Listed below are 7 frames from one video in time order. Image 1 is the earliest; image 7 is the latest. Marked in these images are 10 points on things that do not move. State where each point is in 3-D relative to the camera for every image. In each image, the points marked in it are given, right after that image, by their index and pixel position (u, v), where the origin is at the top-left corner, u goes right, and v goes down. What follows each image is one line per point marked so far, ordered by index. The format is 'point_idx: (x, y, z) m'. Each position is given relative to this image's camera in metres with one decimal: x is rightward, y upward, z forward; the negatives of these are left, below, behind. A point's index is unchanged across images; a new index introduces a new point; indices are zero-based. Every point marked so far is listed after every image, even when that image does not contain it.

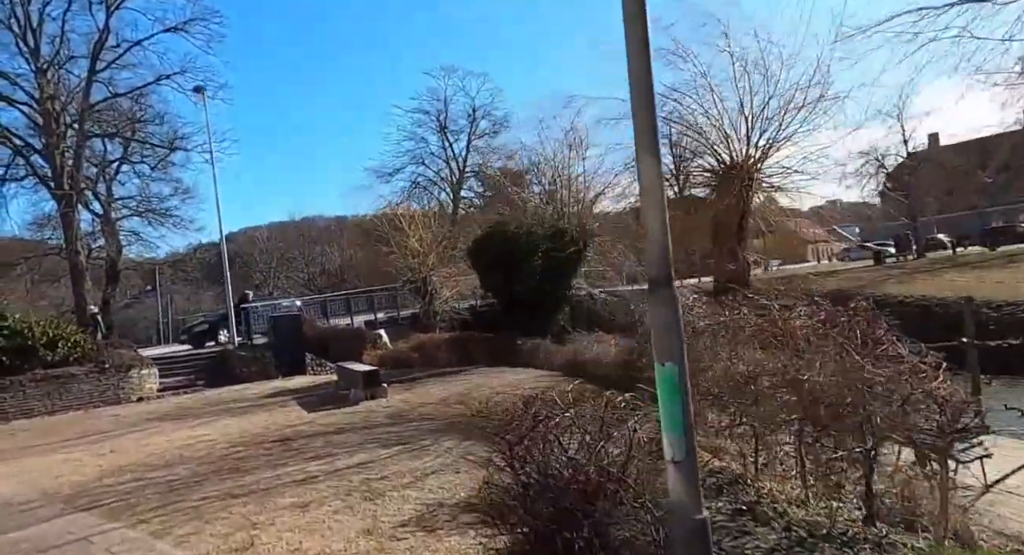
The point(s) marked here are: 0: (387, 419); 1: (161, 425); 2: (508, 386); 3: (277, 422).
0: (-2.1, -2.3, +10.8) m
1: (-6.9, -2.9, +13.1) m
2: (-0.1, -2.2, +13.6) m
3: (-4.1, -2.6, +11.7) m
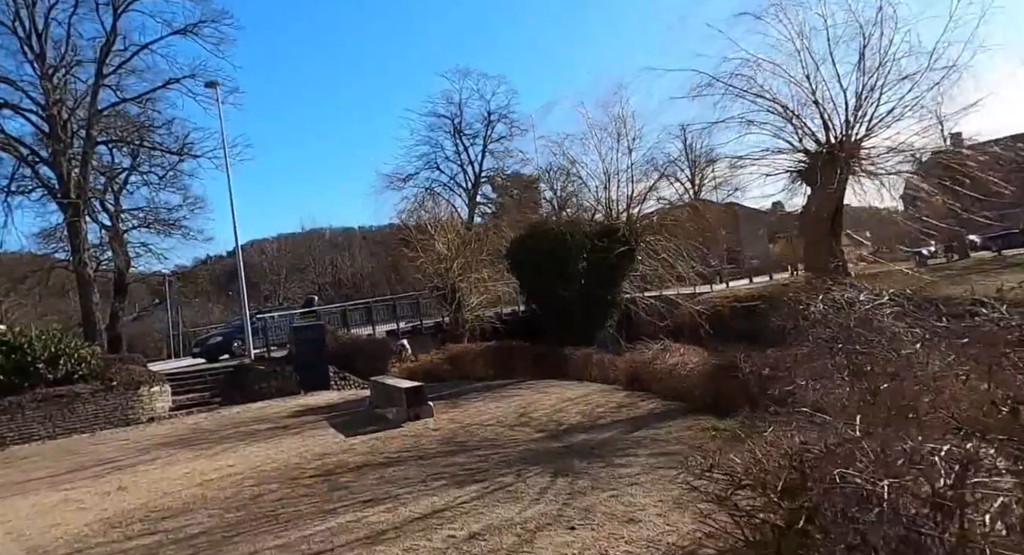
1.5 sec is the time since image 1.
0: (-1.0, -2.3, +9.1) m
1: (-5.8, -3.0, +11.5) m
2: (+1.0, -2.2, +11.9) m
3: (-3.0, -2.6, +10.0) m
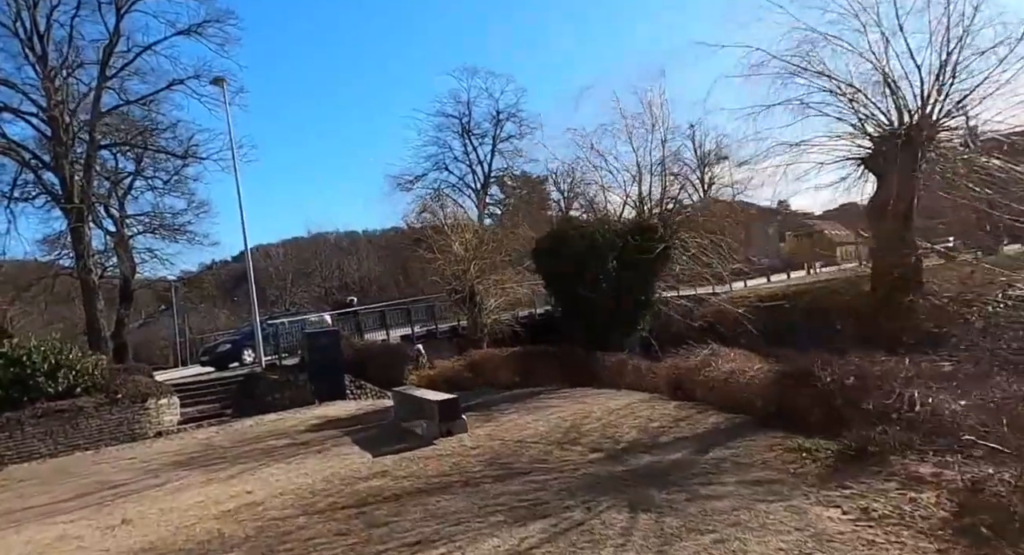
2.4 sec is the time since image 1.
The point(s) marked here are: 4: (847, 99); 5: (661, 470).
0: (-0.3, -2.4, +8.1) m
1: (-5.1, -3.1, +10.5) m
2: (+1.7, -2.2, +10.9) m
3: (-2.3, -2.7, +9.0) m
4: (+5.6, +3.0, +11.1) m
5: (+1.6, -2.1, +7.1) m
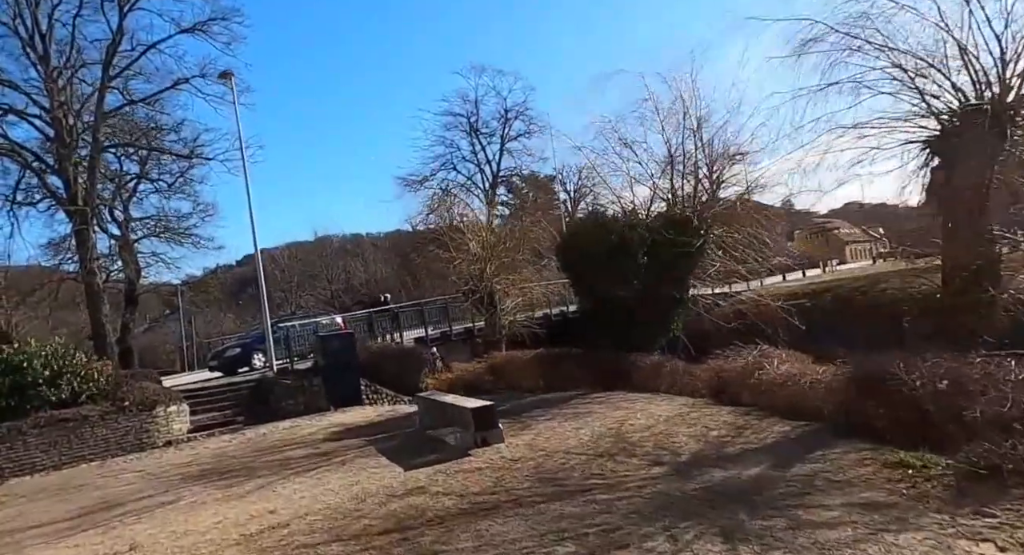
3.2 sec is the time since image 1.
0: (+0.3, -2.3, +7.2) m
1: (-4.5, -3.1, +9.6) m
2: (+2.3, -2.2, +10.0) m
3: (-1.8, -2.6, +8.2) m
4: (+6.1, +3.1, +10.2) m
5: (+2.2, -2.0, +6.3) m
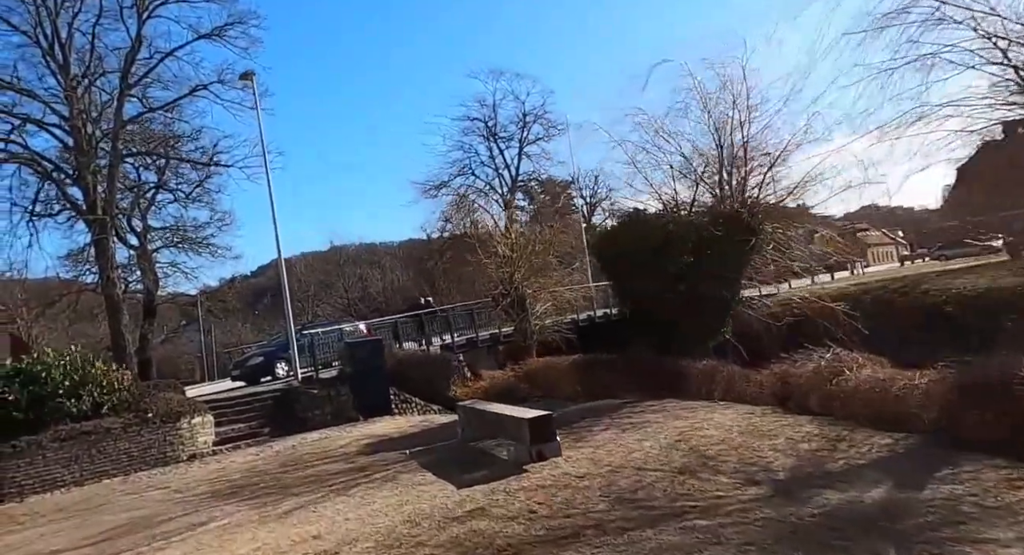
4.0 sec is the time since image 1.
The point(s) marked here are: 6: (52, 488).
0: (+1.0, -2.2, +6.3) m
1: (-3.7, -3.1, +8.8) m
2: (+3.1, -2.1, +9.1) m
3: (-1.0, -2.6, +7.3) m
4: (+6.9, +3.1, +9.3) m
5: (+2.9, -1.9, +5.4) m
6: (-8.7, -4.0, +12.7) m
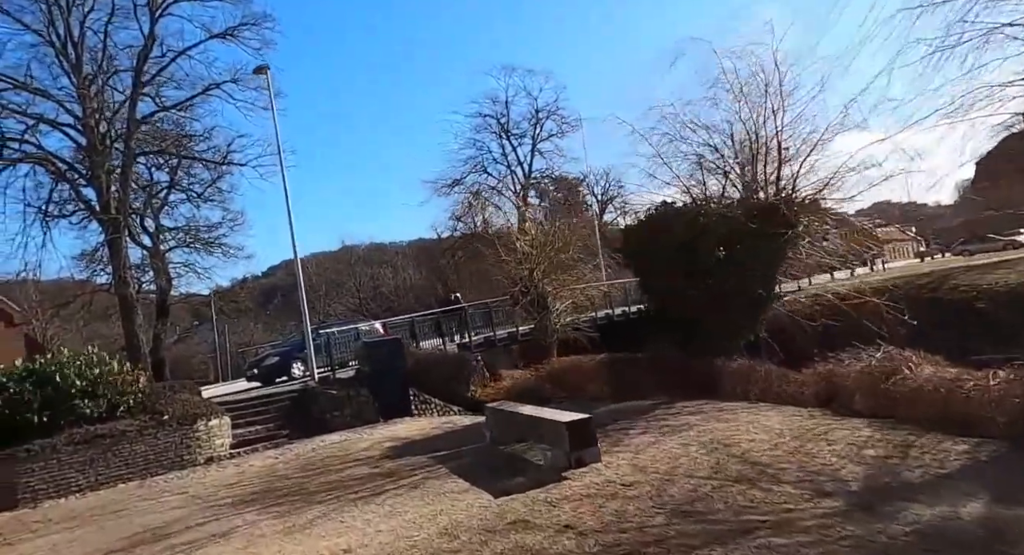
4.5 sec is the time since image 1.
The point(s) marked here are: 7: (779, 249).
0: (+1.5, -2.2, +5.8) m
1: (-3.2, -3.1, +8.4) m
2: (+3.6, -2.0, +8.5) m
3: (-0.5, -2.5, +6.8) m
4: (+7.3, +3.2, +8.6) m
5: (+3.3, -1.8, +4.8) m
6: (-8.2, -4.0, +12.3) m
7: (+5.8, +0.6, +14.8) m
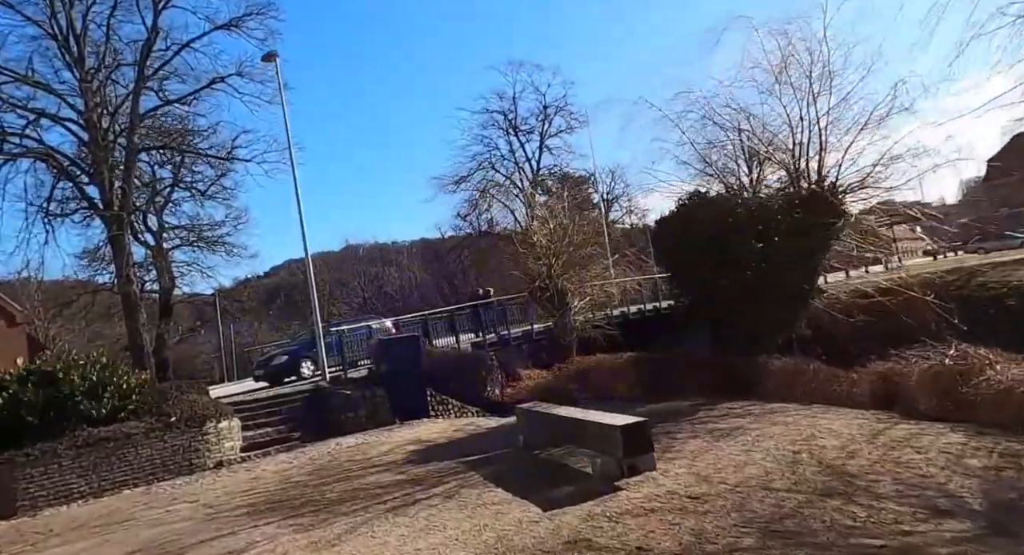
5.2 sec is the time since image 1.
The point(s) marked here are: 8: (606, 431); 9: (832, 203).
0: (+2.0, -2.0, +5.0) m
1: (-2.7, -2.9, +7.6) m
2: (+4.1, -1.9, +7.7) m
3: (0.0, -2.4, +6.0) m
4: (+7.8, +3.4, +7.8) m
5: (+3.8, -1.7, +4.0) m
6: (-7.6, -3.8, +11.5) m
7: (+6.4, +0.8, +14.0) m
8: (+1.1, -1.8, +7.9) m
9: (+6.5, +1.5, +13.9) m
